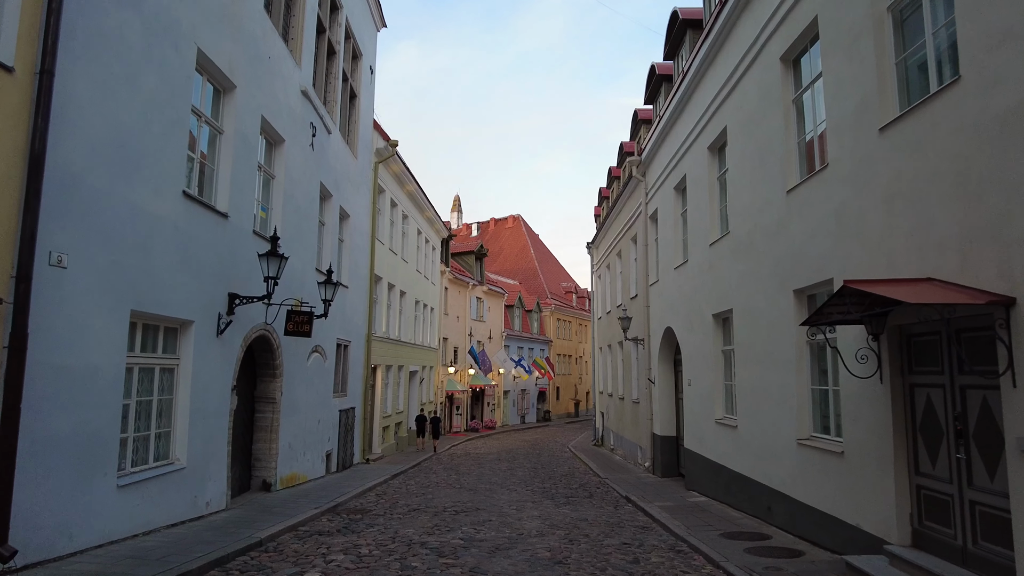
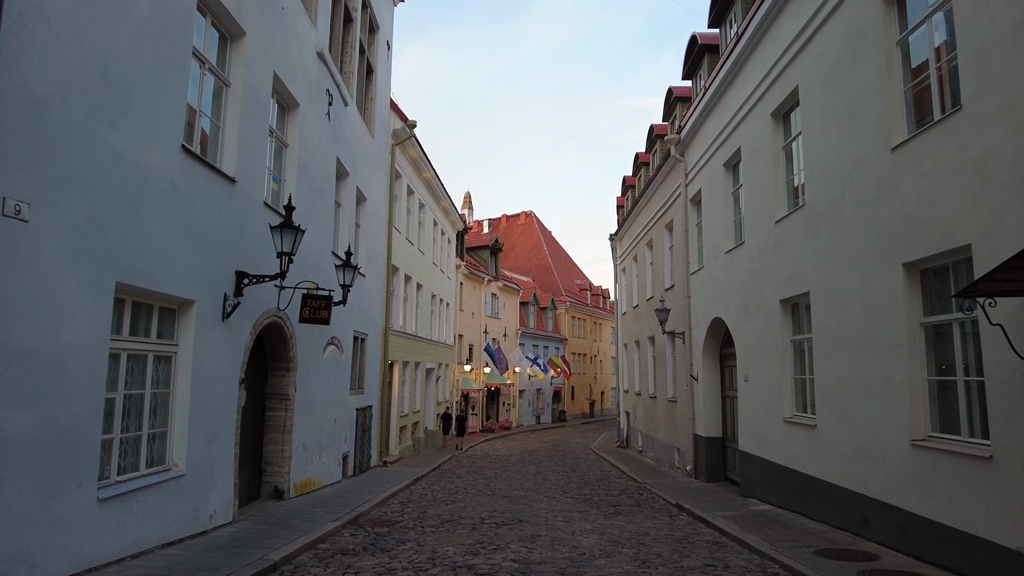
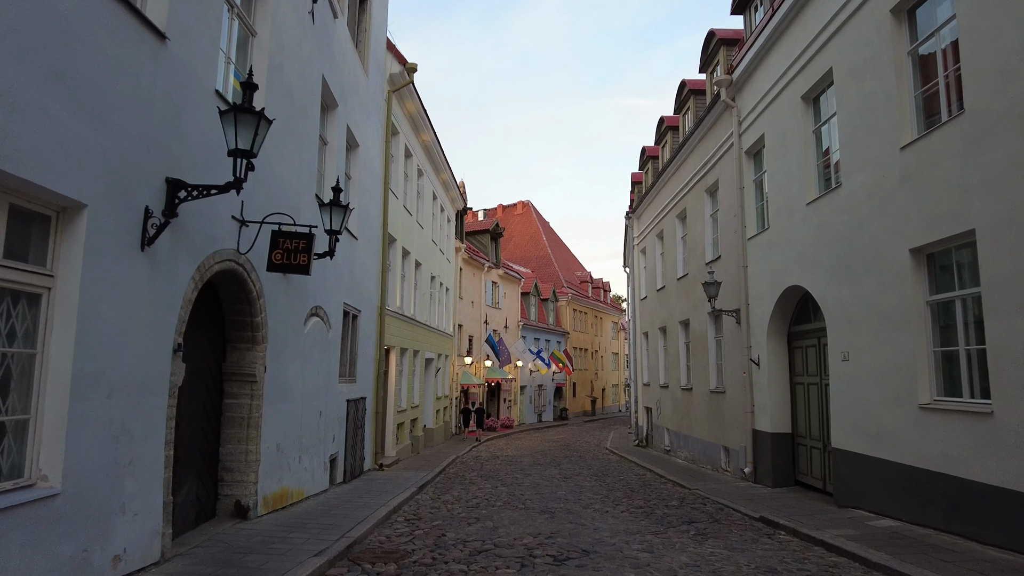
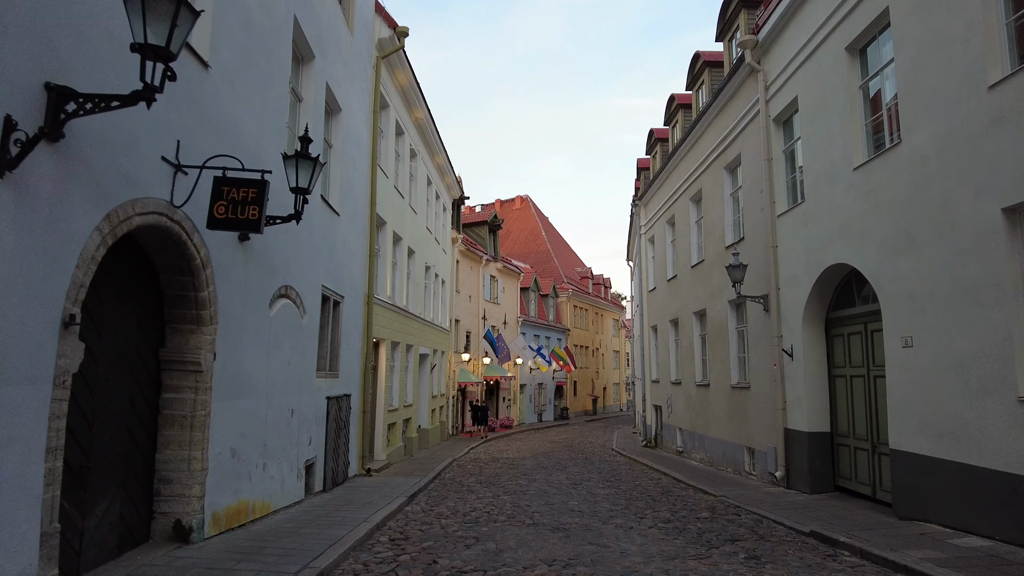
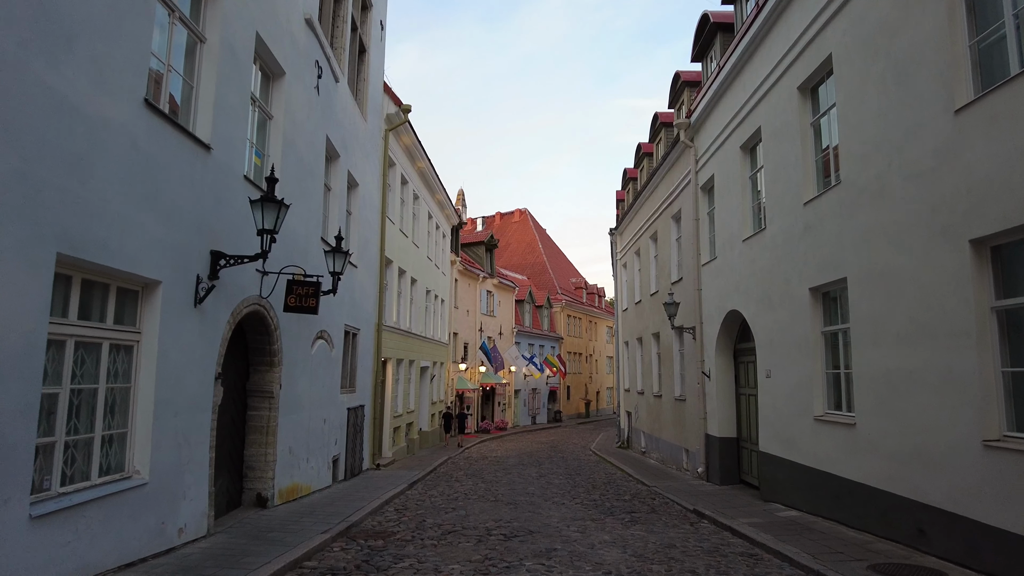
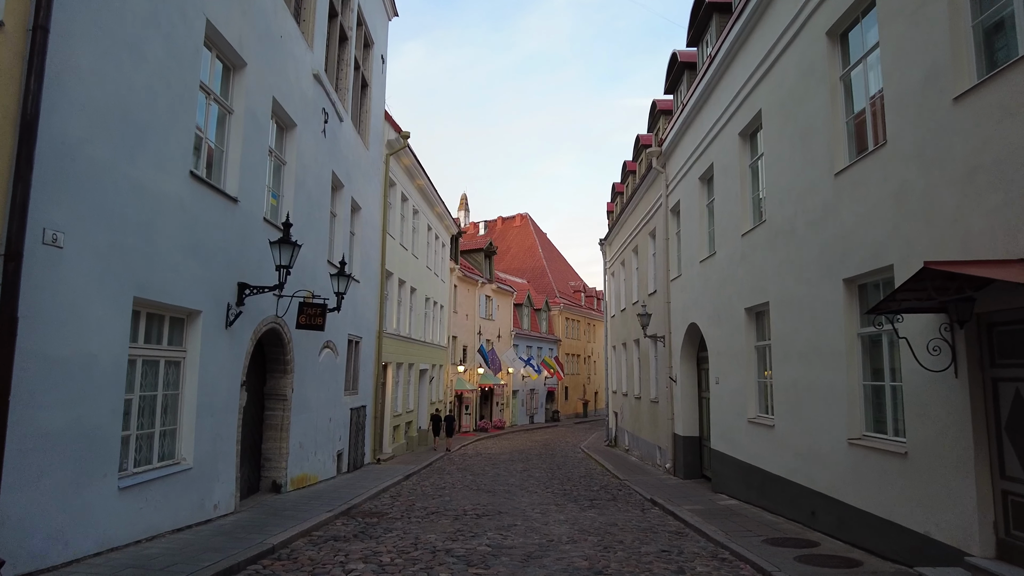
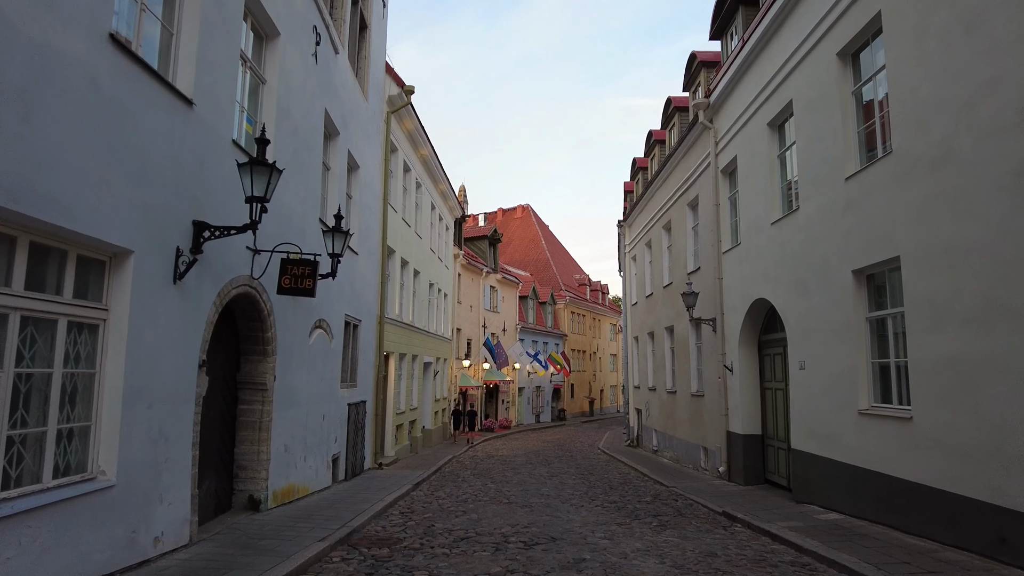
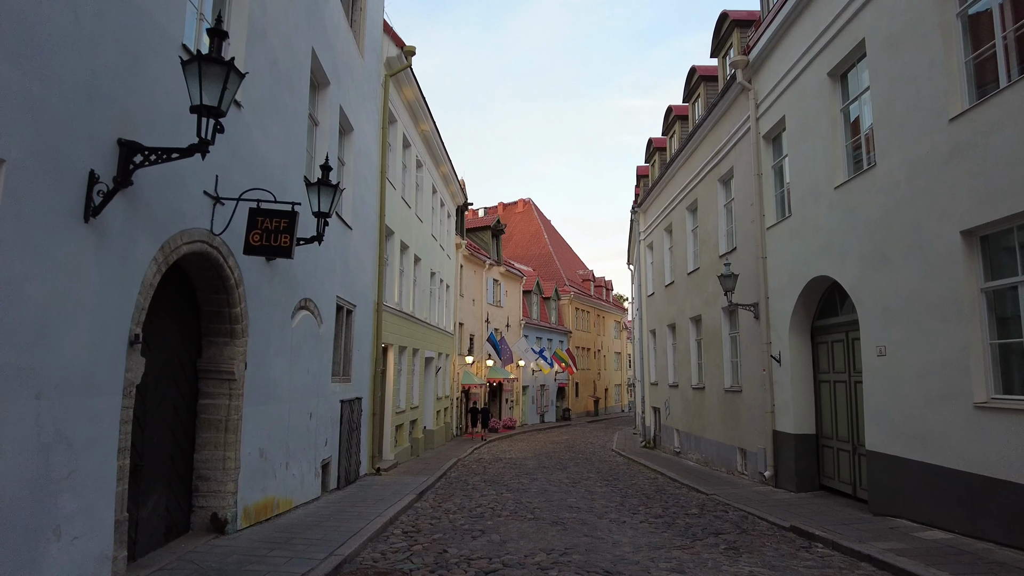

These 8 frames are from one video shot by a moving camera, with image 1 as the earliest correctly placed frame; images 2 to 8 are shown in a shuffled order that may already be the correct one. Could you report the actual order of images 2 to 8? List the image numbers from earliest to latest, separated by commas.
6, 2, 5, 7, 3, 8, 4
